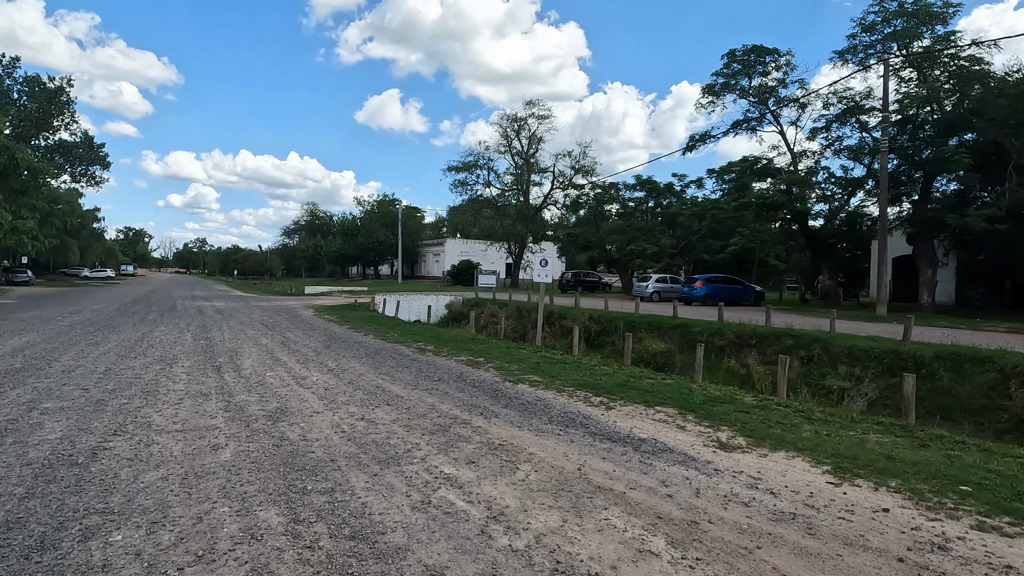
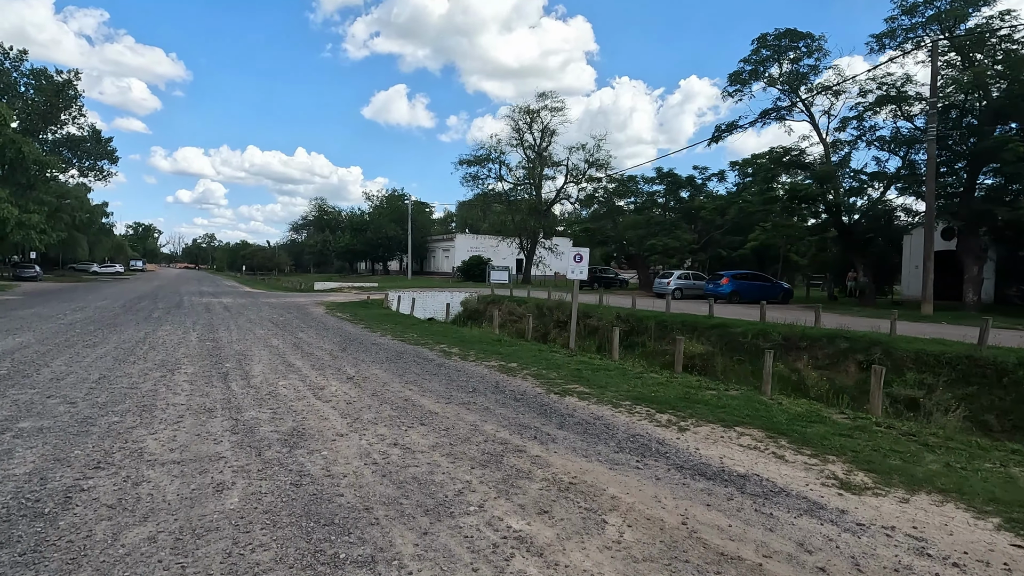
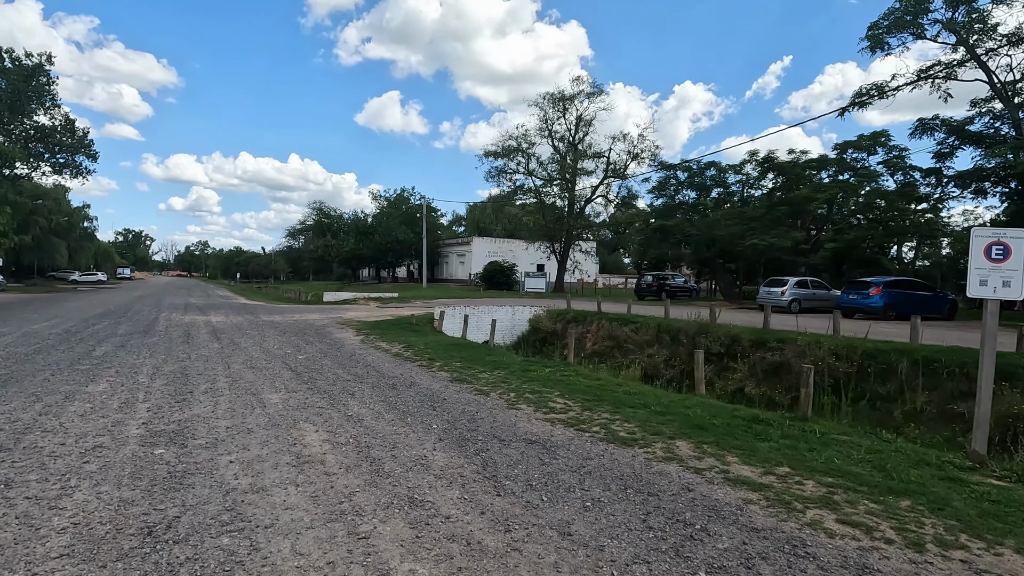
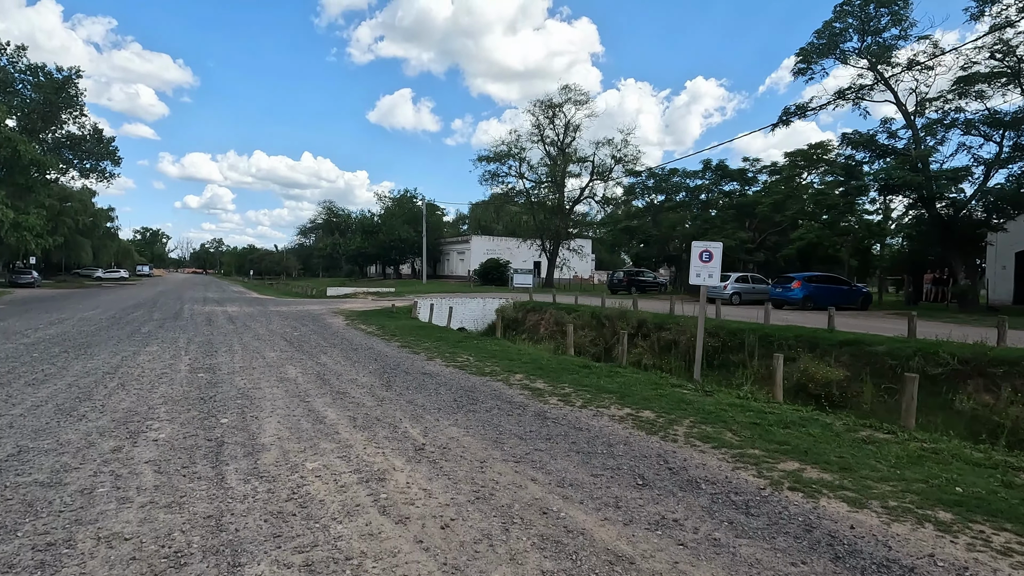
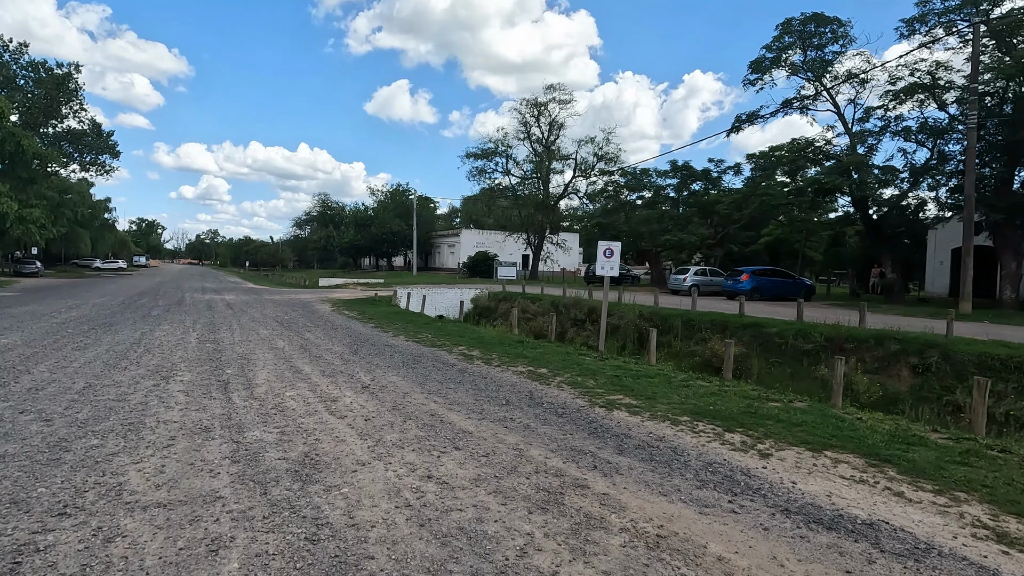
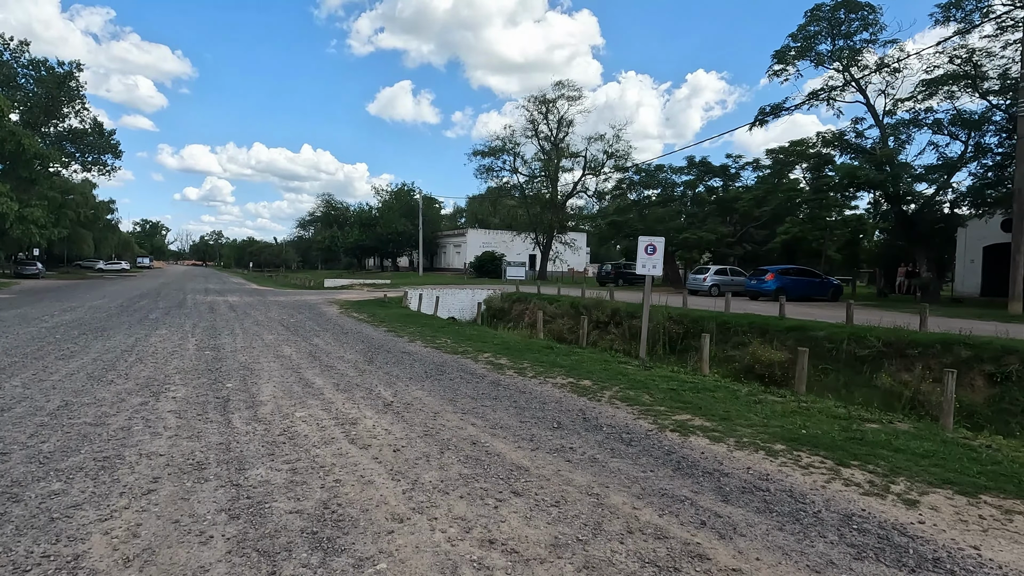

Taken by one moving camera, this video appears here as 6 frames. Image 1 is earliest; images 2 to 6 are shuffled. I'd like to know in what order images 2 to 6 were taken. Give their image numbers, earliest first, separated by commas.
2, 5, 6, 4, 3
